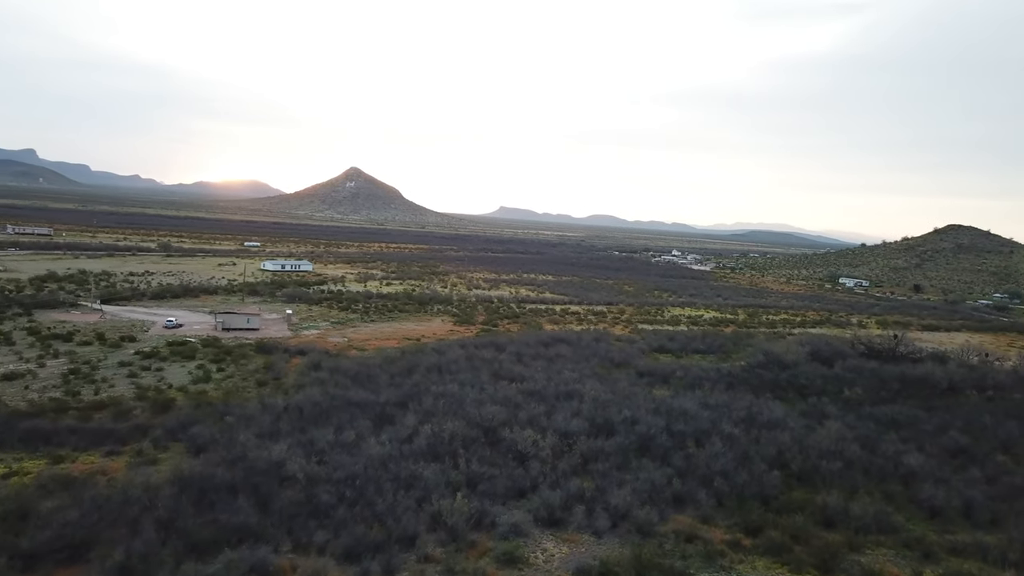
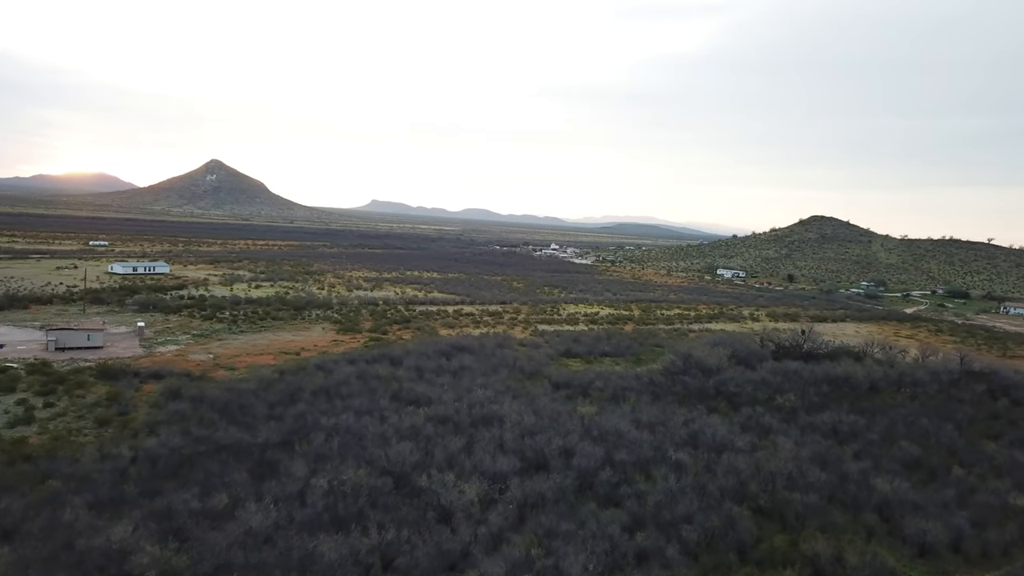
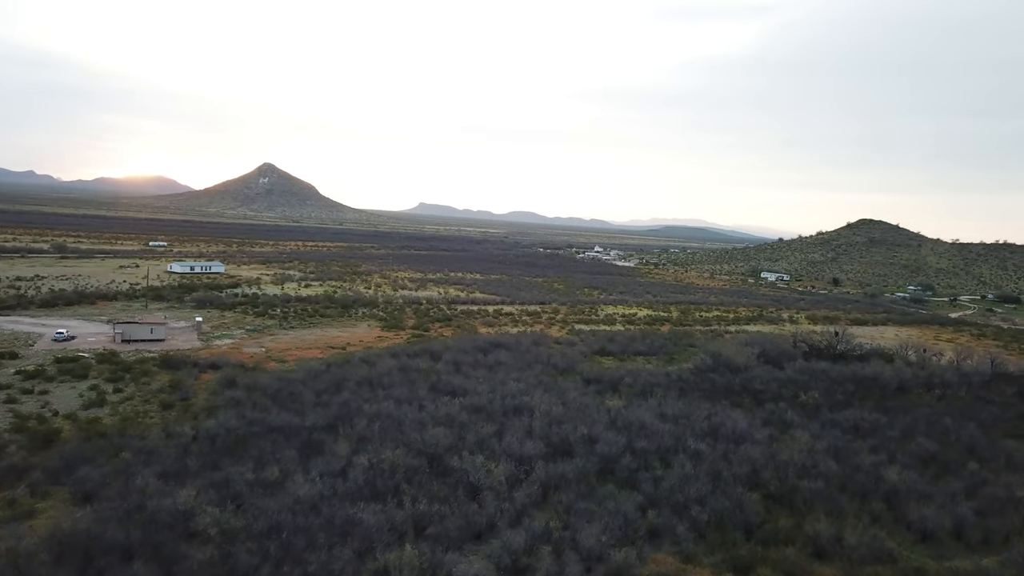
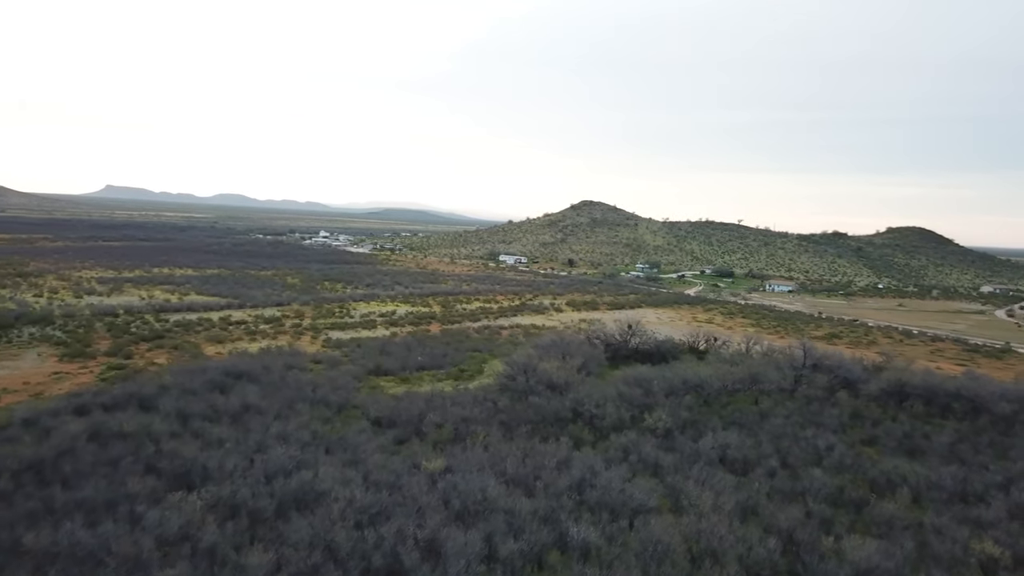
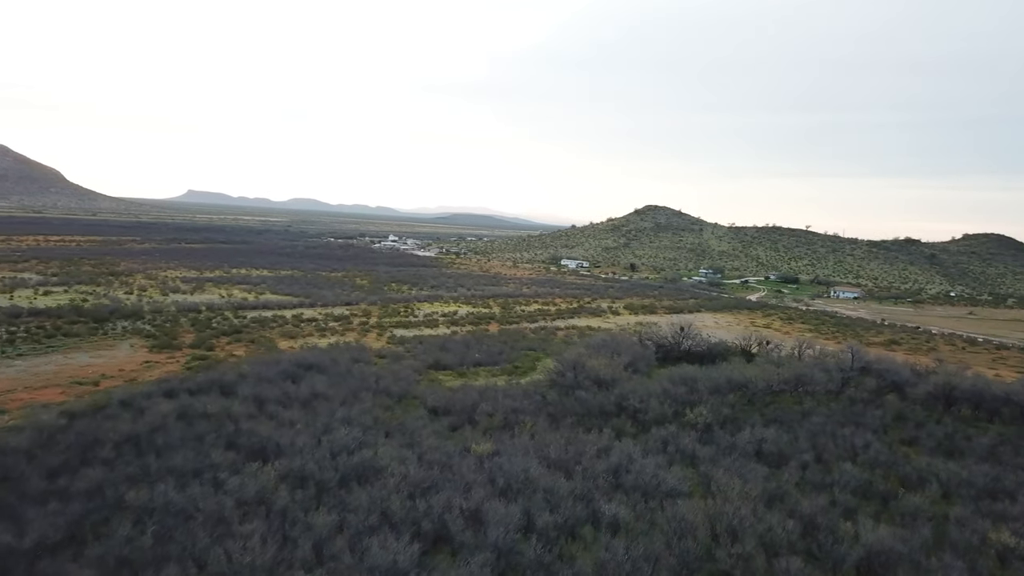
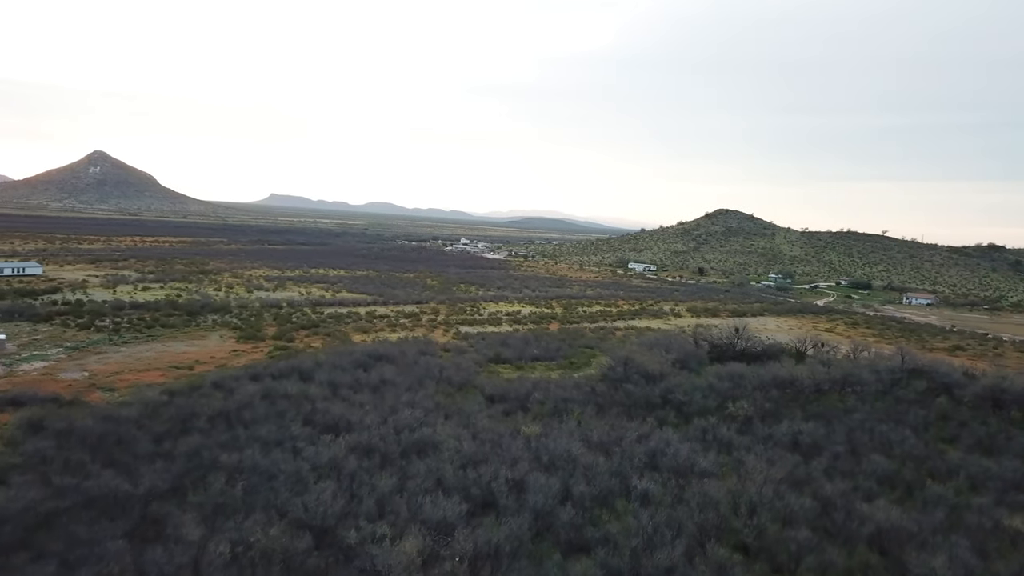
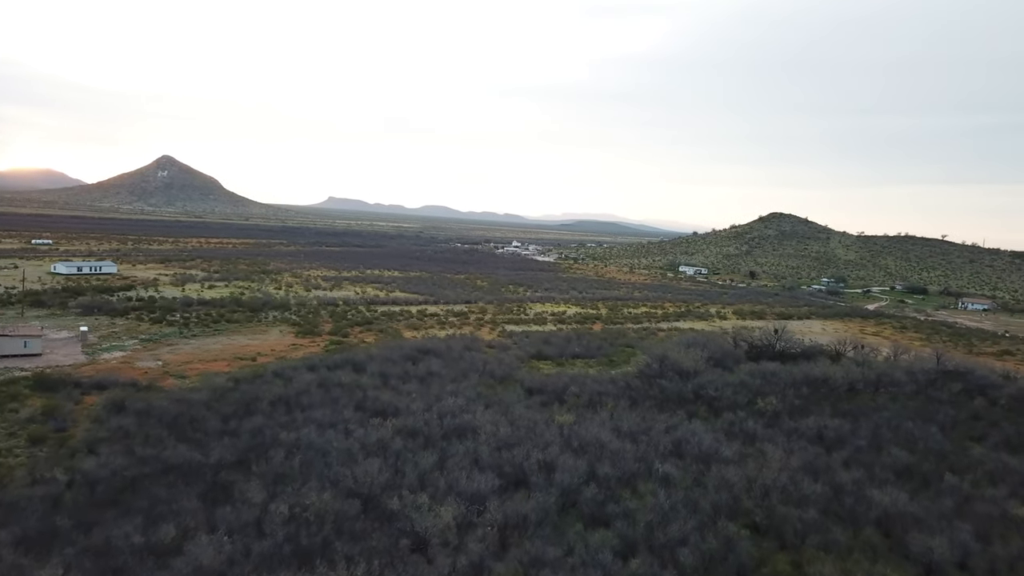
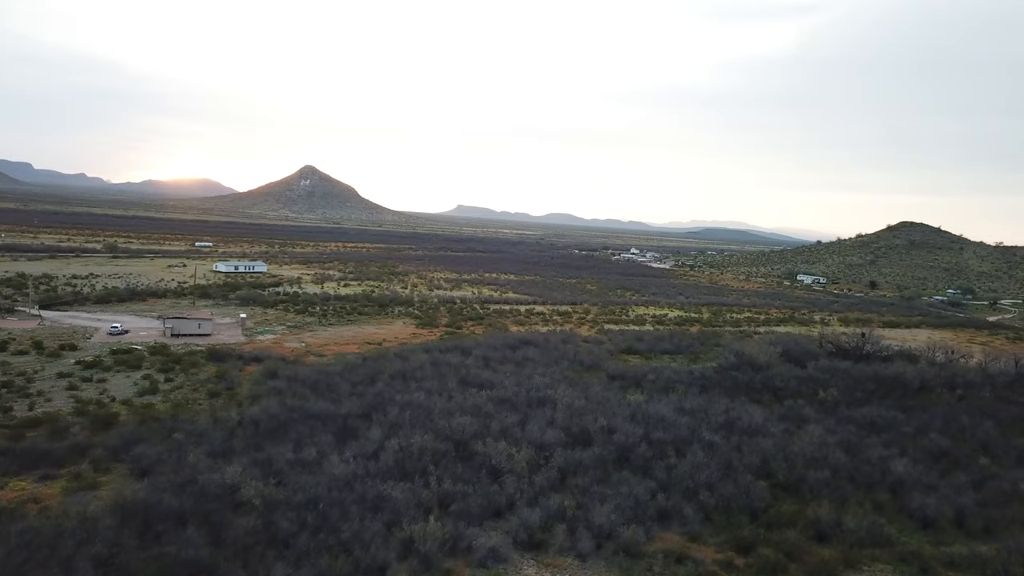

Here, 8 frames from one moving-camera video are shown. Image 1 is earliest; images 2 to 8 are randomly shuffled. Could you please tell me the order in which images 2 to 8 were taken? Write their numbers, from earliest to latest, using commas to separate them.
8, 3, 2, 7, 6, 5, 4
